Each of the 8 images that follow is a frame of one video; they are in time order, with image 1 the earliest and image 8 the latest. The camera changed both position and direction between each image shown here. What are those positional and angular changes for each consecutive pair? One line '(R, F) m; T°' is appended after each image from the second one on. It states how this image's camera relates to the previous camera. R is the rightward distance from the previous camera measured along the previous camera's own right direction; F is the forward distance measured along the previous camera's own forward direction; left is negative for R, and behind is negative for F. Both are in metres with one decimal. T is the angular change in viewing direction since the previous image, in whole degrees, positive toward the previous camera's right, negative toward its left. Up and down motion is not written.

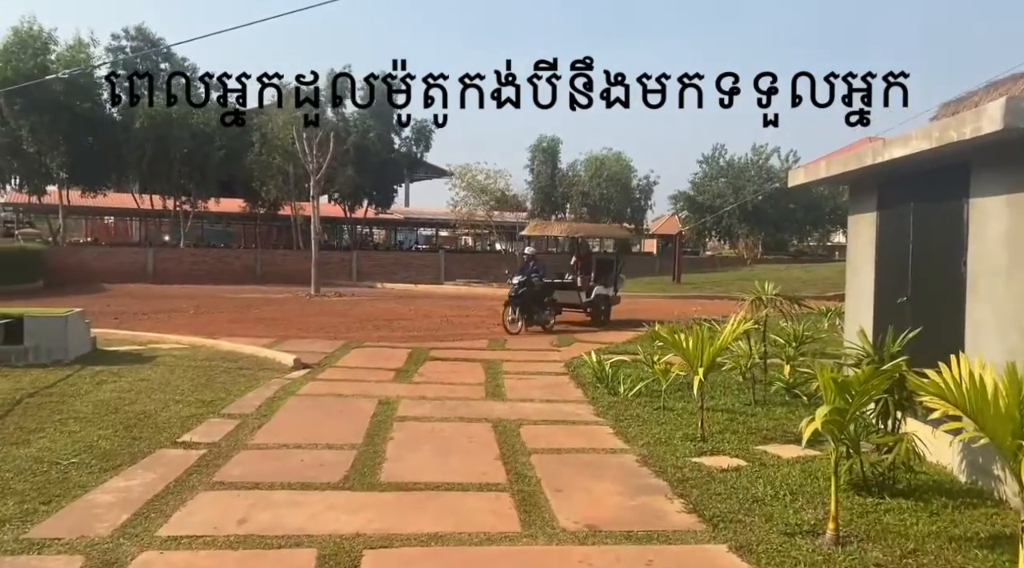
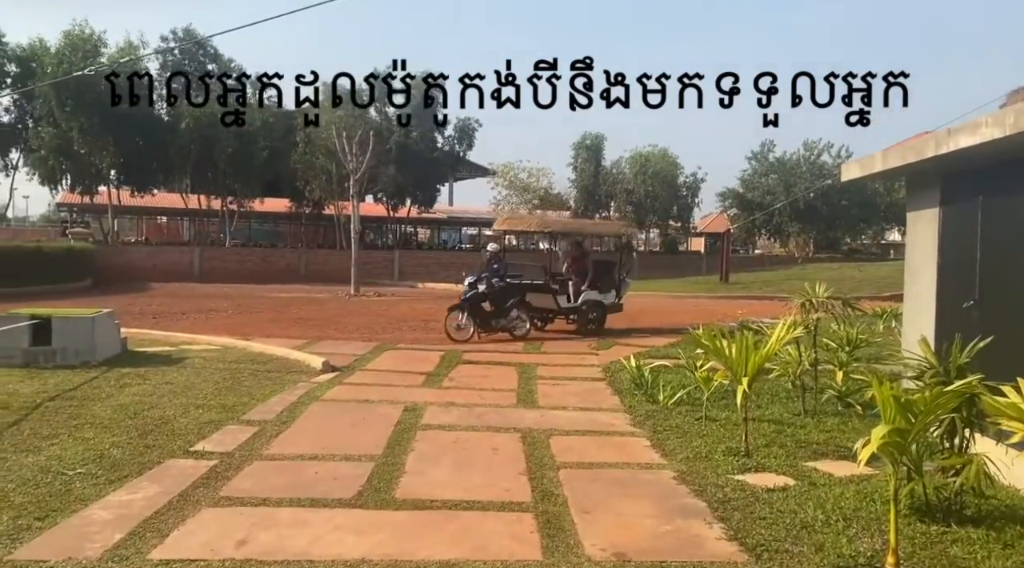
(+0.1, +0.4) m; -3°
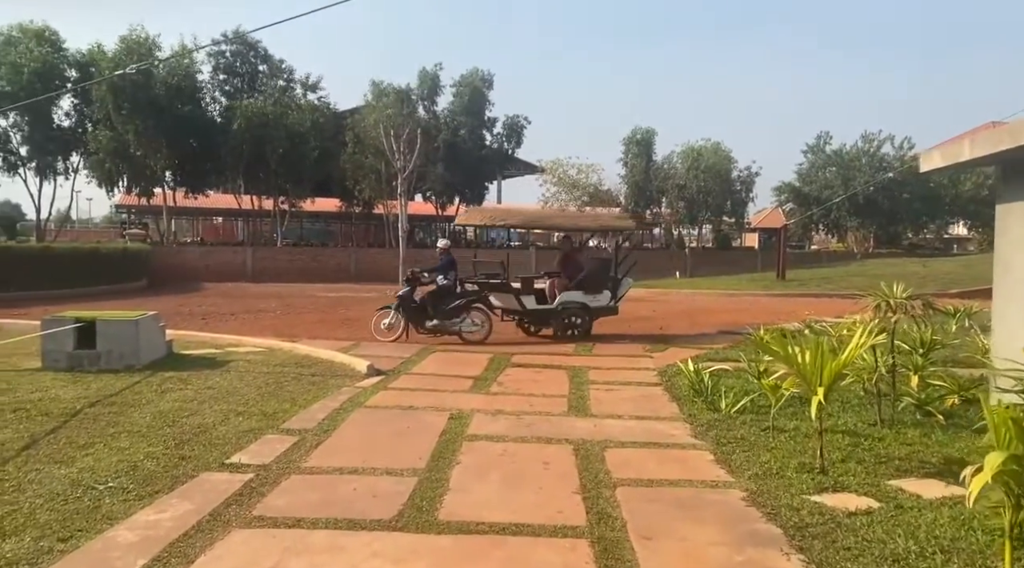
(0.0, +0.4) m; -3°
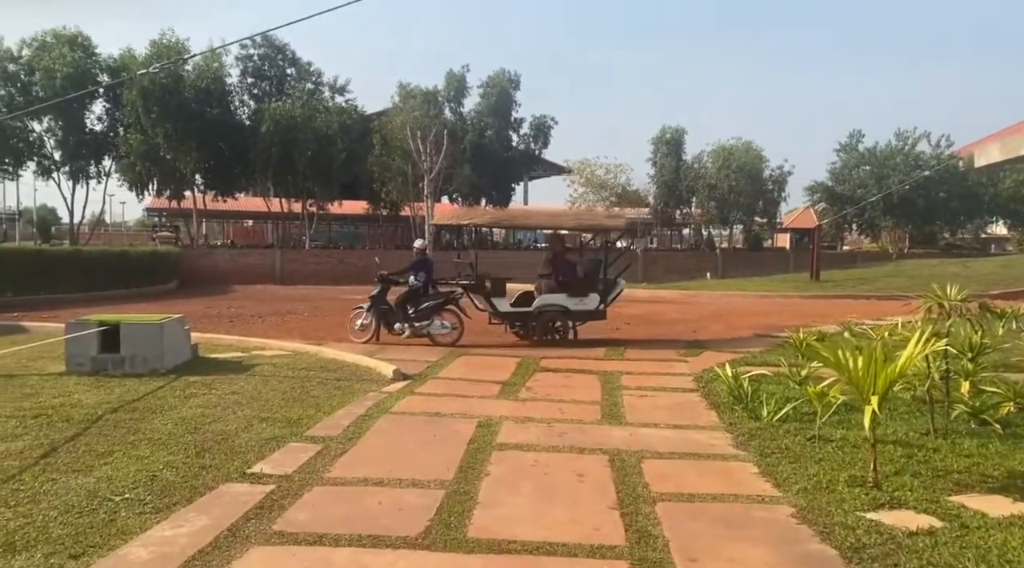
(0.0, +0.3) m; -2°
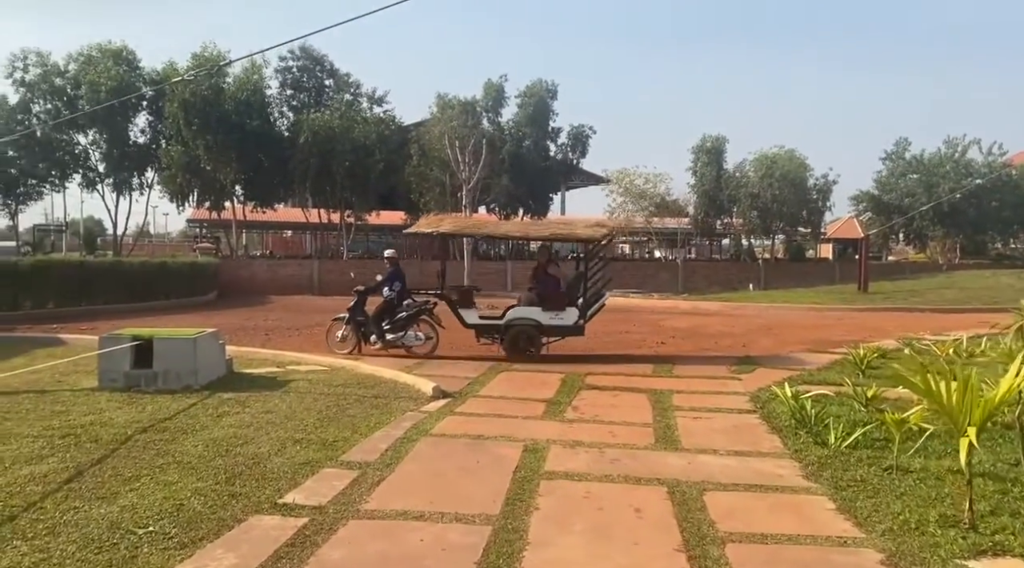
(-0.1, +0.4) m; -2°
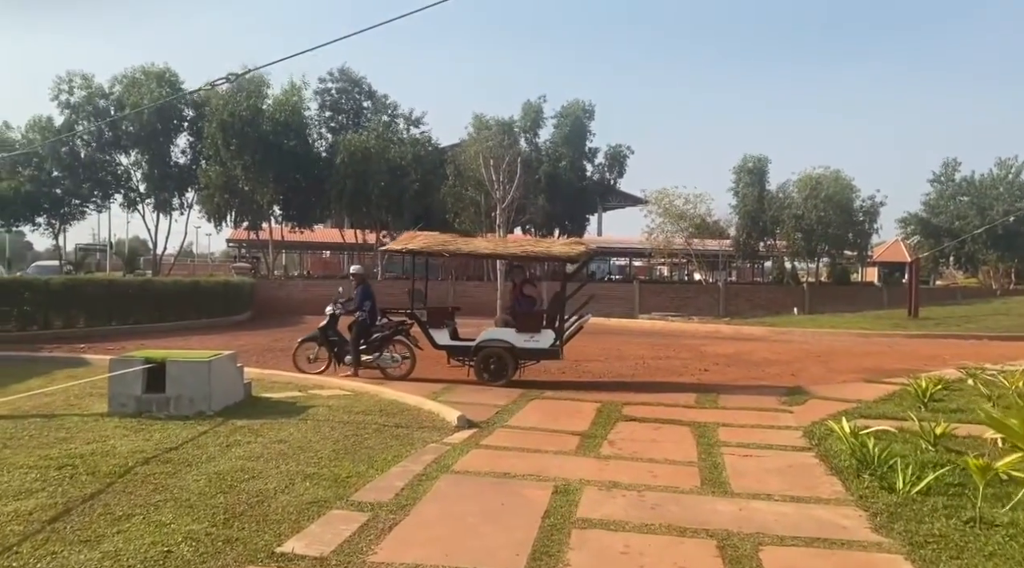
(0.0, +0.6) m; -3°
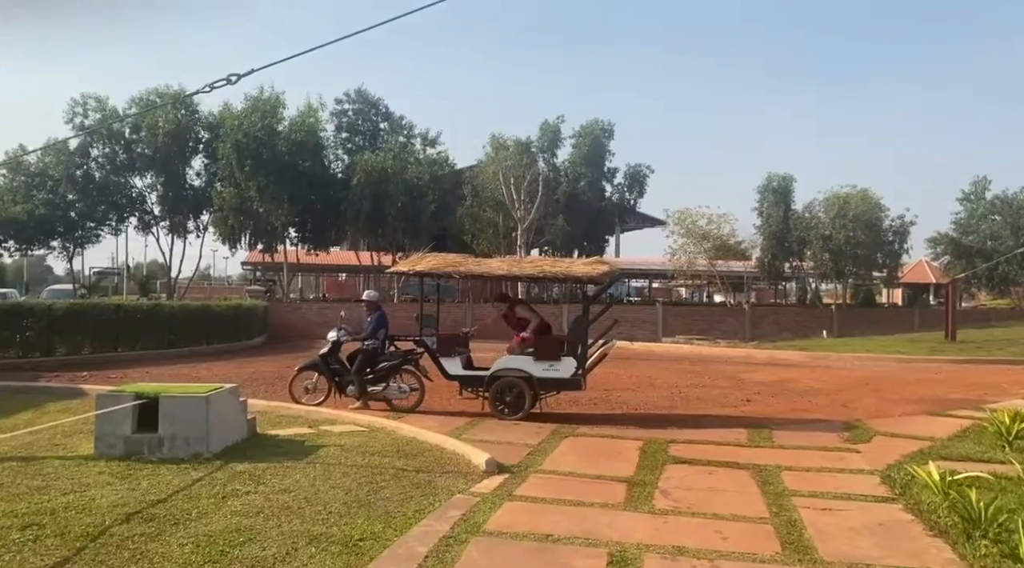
(-0.2, +0.9) m; -1°
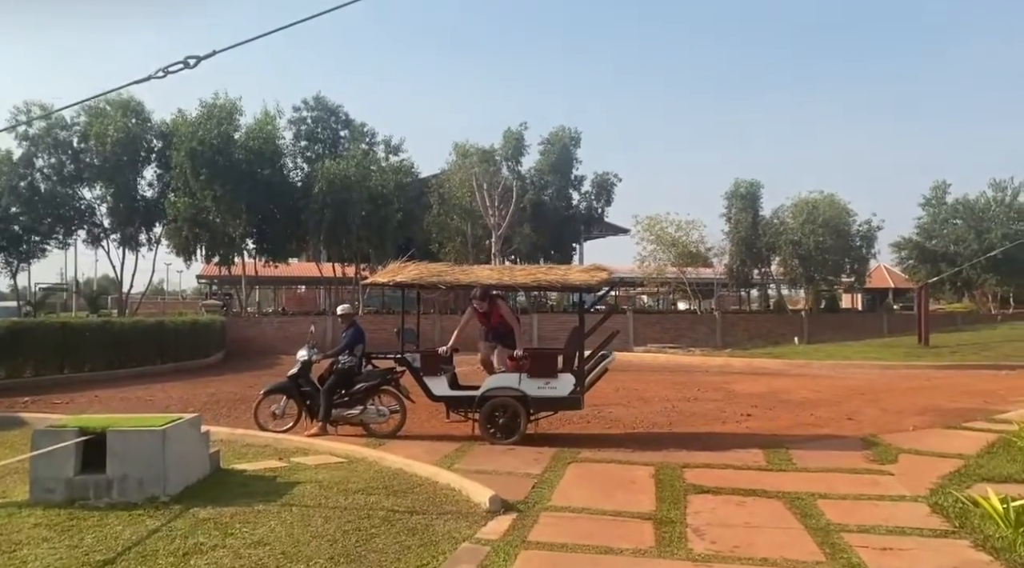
(-0.3, +0.9) m; +3°
